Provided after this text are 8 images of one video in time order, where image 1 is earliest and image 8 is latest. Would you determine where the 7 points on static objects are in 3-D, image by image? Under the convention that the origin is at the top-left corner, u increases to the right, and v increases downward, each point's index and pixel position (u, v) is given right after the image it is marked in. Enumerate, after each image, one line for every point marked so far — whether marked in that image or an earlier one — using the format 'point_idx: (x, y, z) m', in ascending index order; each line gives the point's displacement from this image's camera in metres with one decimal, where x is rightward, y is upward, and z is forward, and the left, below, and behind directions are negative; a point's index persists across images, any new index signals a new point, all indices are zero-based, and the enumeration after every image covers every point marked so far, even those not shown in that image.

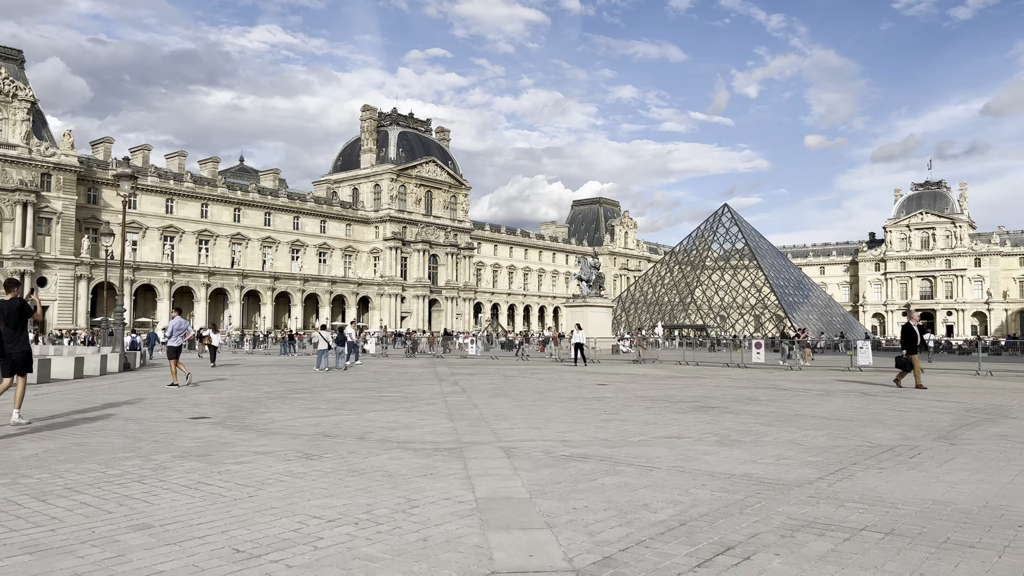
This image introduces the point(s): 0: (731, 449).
0: (+2.1, -1.6, +7.6) m
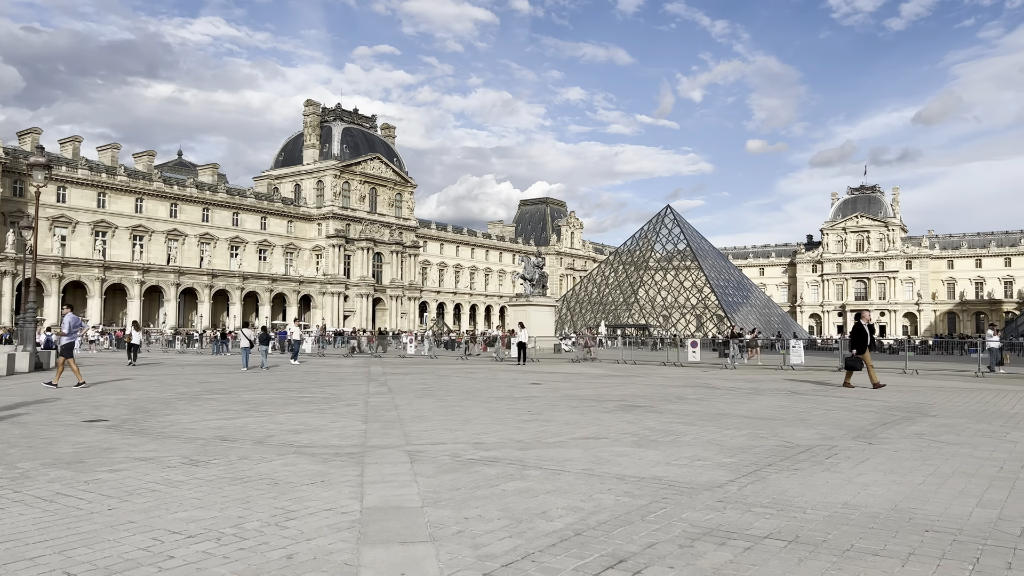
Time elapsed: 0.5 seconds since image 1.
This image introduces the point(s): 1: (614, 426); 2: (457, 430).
0: (+1.3, -1.5, +7.3) m
1: (+1.2, -1.6, +9.1) m
2: (-0.6, -1.6, +8.8) m
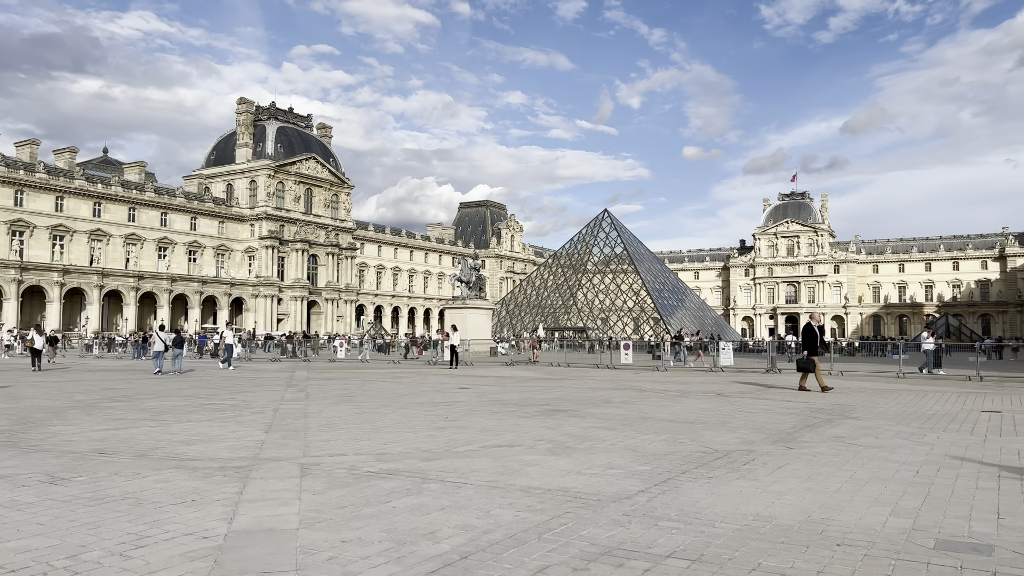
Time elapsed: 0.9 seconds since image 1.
0: (+0.4, -1.5, +6.9) m
1: (+0.2, -1.6, +8.7) m
2: (-1.5, -1.6, +8.2) m
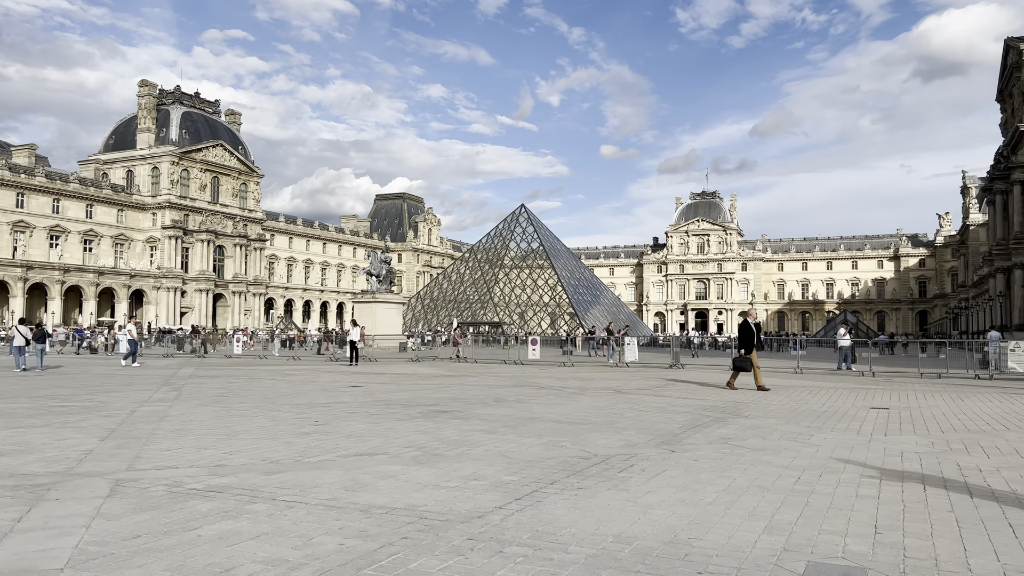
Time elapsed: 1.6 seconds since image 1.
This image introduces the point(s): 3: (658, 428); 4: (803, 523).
0: (-0.7, -1.4, +6.3) m
1: (-1.1, -1.5, +8.0) m
2: (-2.8, -1.5, +7.4) m
3: (+1.7, -1.6, +9.0) m
4: (+1.7, -1.4, +4.7) m
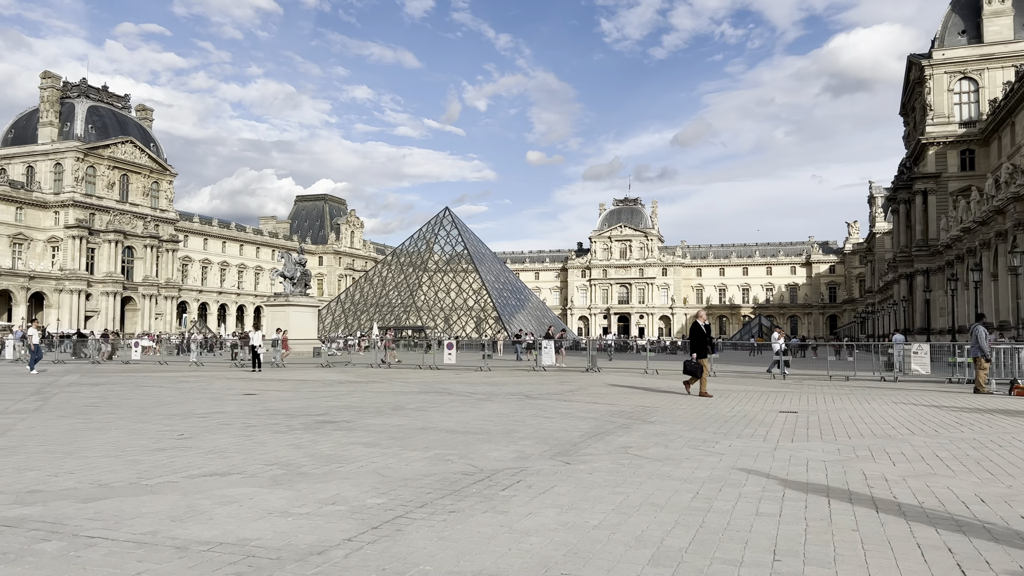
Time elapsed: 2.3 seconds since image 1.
0: (-1.6, -1.4, +5.5) m
1: (-2.2, -1.5, +7.1) m
2: (-3.8, -1.4, +6.3) m
3: (+0.5, -1.6, +8.4) m
4: (+0.9, -1.4, +4.1) m
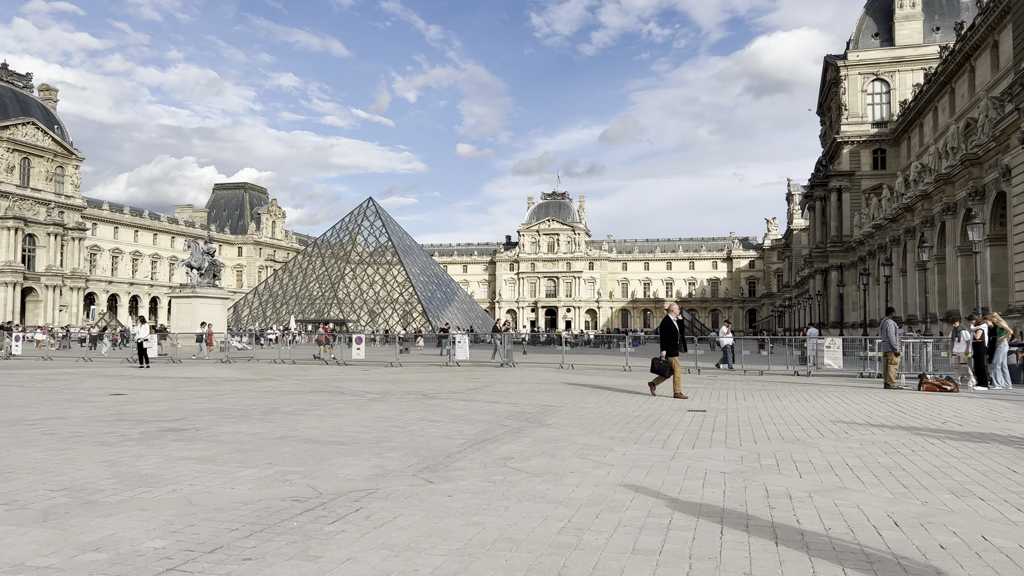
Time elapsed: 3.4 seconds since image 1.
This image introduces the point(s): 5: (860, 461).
0: (-2.6, -1.3, +4.3) m
1: (-3.3, -1.4, +5.8) m
2: (-4.8, -1.3, +4.9) m
3: (-0.7, -1.5, +7.3) m
4: (+0.1, -1.3, +3.2) m
5: (+3.1, -1.5, +6.9) m
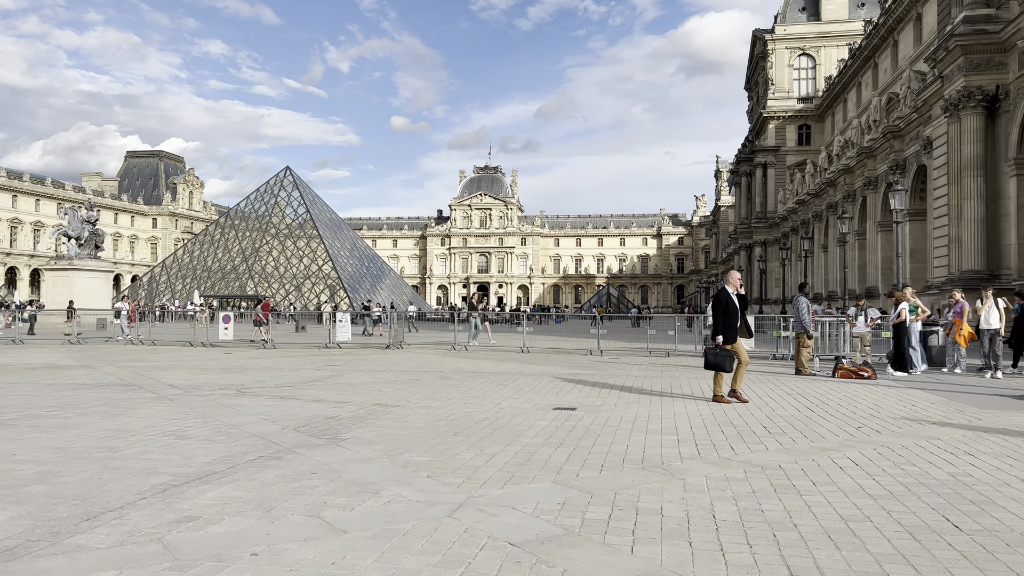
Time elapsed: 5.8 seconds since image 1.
0: (-4.1, -1.2, +1.5) m
1: (-4.9, -1.2, +3.0) m
2: (-6.4, -1.2, +2.0) m
3: (-2.5, -1.2, +4.8) m
4: (-1.3, -1.2, +0.7) m
5: (+1.3, -1.3, +4.7) m
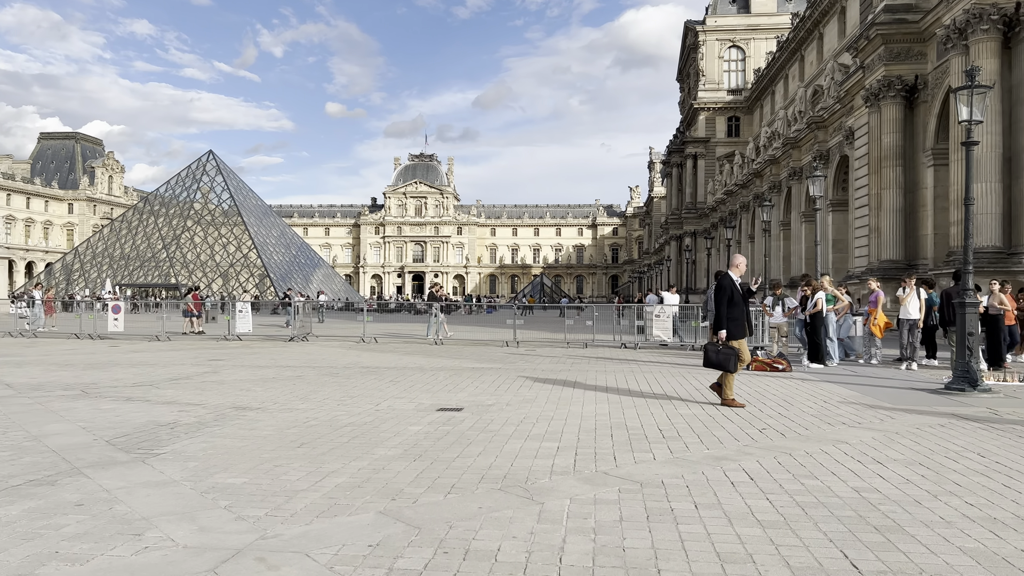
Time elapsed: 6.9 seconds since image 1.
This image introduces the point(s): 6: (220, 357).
0: (-4.8, -1.1, +0.2) m
1: (-5.7, -1.1, +1.6) m
2: (-7.1, -1.1, +0.5) m
3: (-3.4, -1.1, +3.5) m
4: (-1.9, -1.2, -0.5) m
5: (+0.4, -1.2, +3.7) m
6: (-5.9, -1.3, +14.9) m
